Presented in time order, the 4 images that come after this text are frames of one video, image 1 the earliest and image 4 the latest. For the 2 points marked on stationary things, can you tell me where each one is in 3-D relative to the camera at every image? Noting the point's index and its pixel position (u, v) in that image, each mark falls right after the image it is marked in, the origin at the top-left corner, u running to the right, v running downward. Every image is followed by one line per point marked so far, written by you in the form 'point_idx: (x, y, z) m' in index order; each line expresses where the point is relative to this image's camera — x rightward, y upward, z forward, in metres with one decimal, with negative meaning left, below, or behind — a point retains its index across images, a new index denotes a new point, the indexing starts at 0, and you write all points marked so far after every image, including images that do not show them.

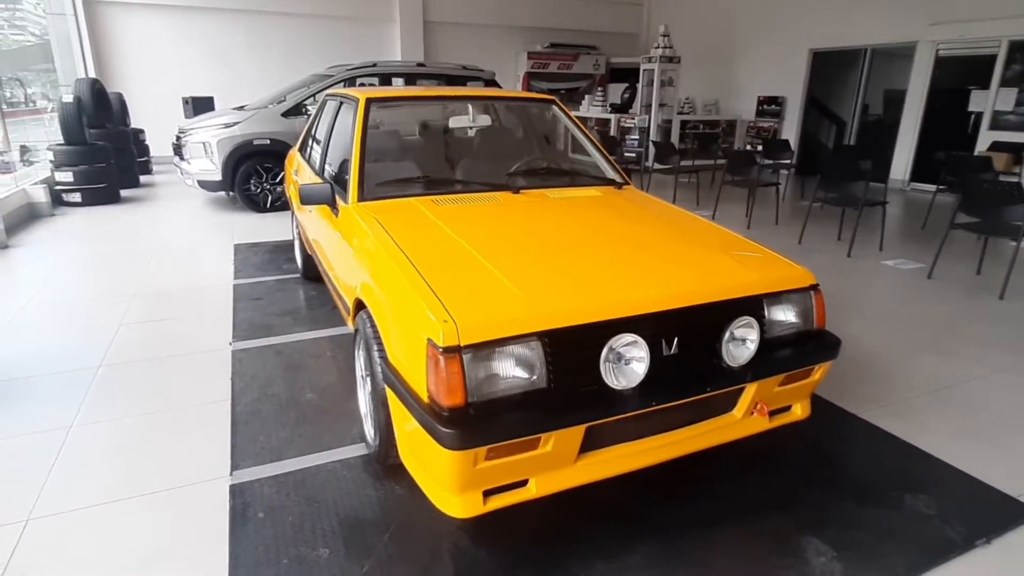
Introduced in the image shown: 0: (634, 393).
0: (+0.3, -0.3, +1.5) m
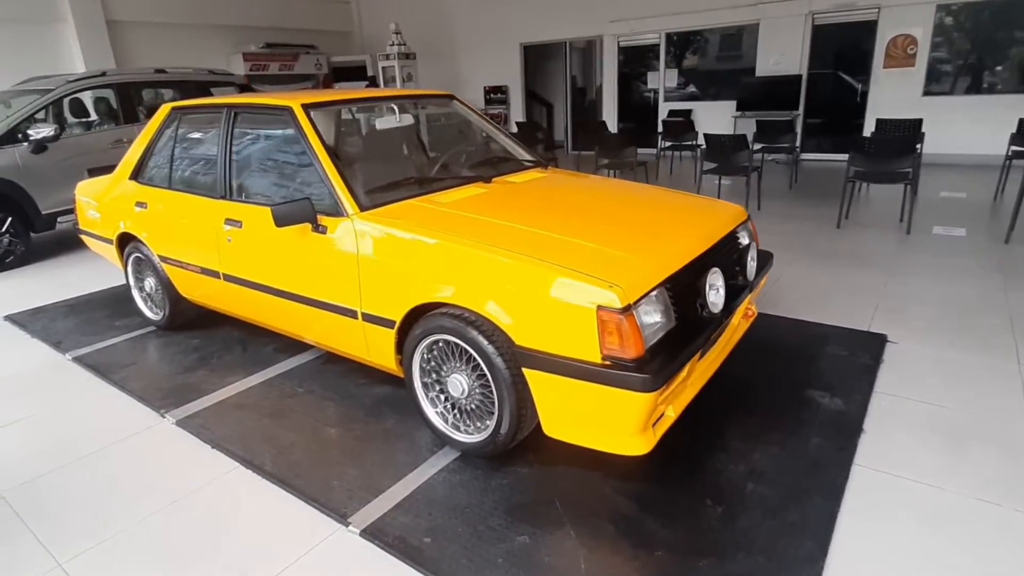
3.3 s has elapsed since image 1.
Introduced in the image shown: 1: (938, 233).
0: (+0.7, -0.1, +1.9) m
1: (+3.5, +0.5, +4.8) m
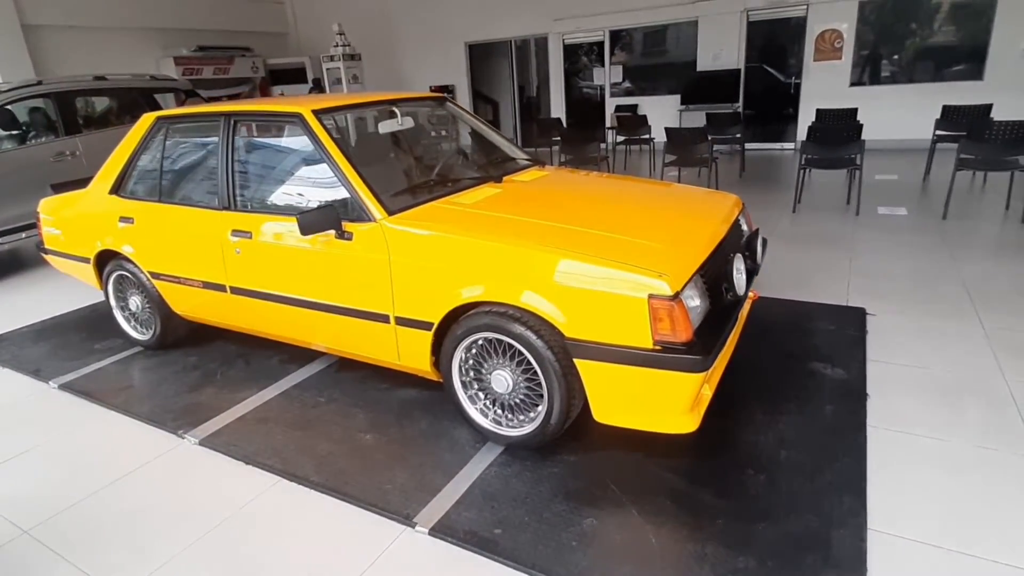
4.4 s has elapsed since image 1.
0: (+0.8, 0.0, +2.1) m
1: (+3.3, +0.7, +5.2) m
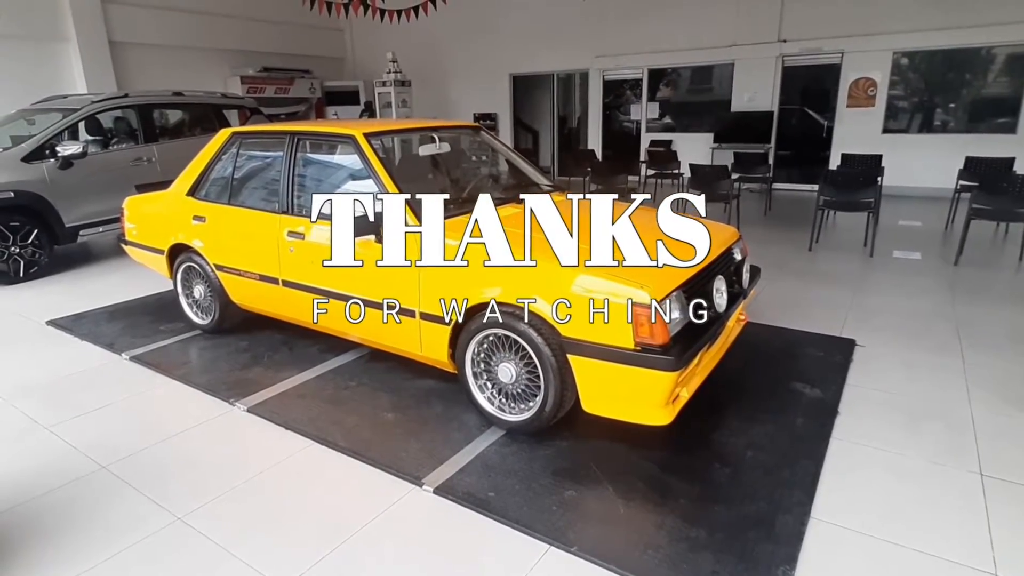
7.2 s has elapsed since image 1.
0: (+0.8, -0.1, +2.4) m
1: (+3.5, +0.3, +5.3) m
